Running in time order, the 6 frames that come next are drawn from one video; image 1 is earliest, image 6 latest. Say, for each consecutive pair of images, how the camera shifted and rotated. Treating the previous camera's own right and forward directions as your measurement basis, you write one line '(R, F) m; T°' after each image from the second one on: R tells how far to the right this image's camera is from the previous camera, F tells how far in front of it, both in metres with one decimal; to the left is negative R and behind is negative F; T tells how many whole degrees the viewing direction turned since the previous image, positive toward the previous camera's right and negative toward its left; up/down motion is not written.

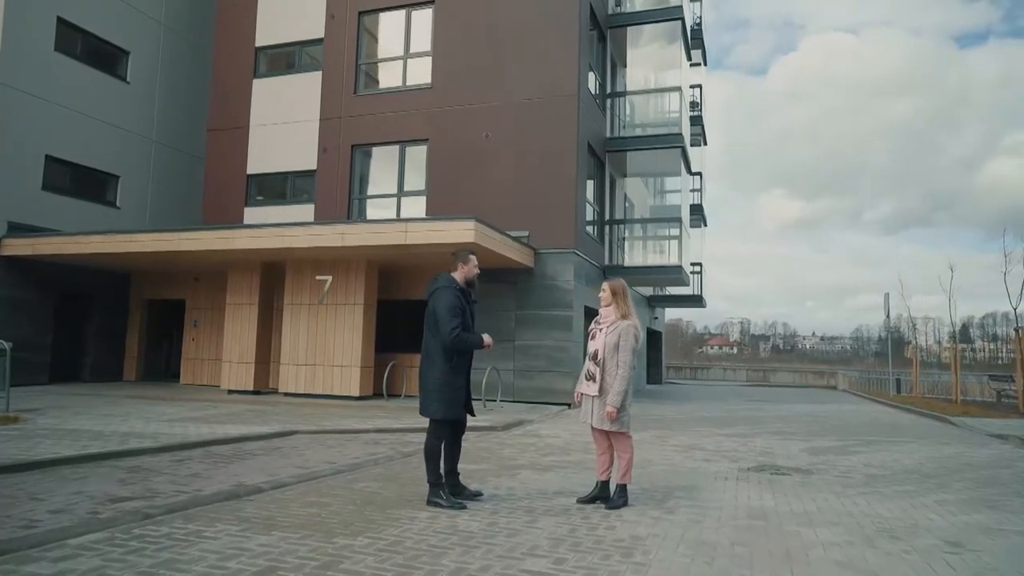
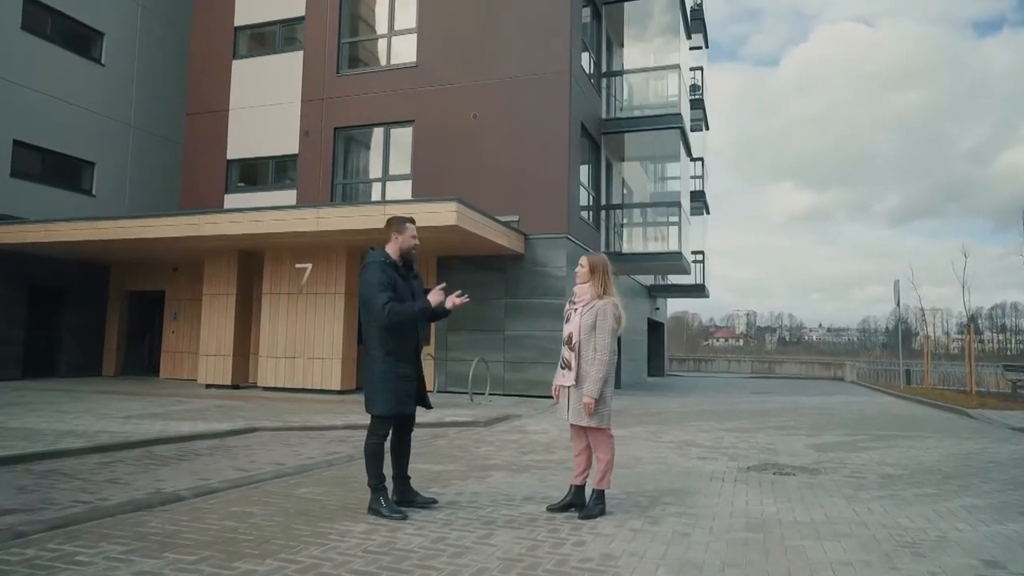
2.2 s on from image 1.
(+0.3, +0.8) m; 0°
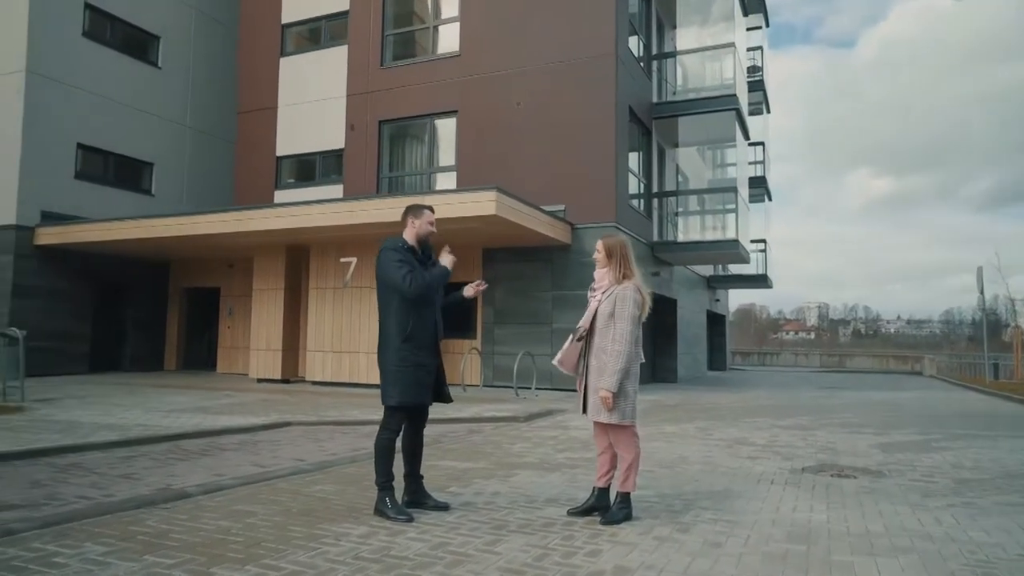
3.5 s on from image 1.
(+0.3, +0.4) m; -5°
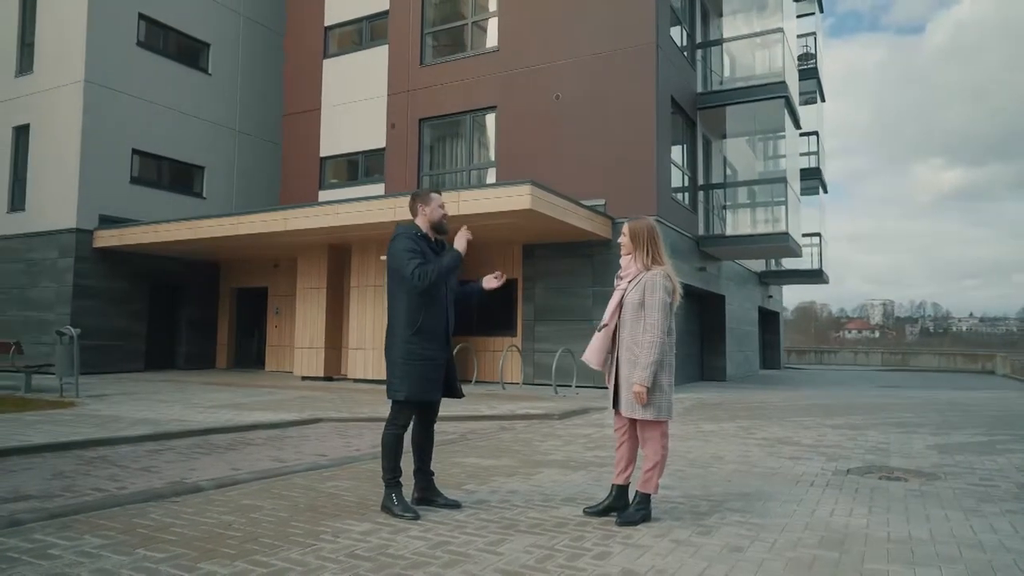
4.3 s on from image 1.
(+0.3, +0.2) m; -4°
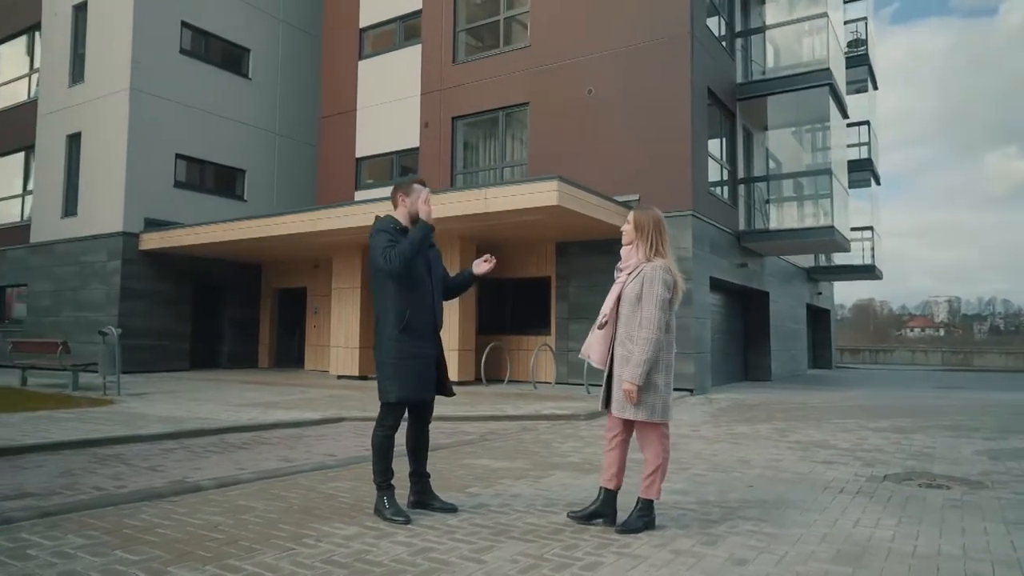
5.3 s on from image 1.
(+0.3, +0.2) m; -4°
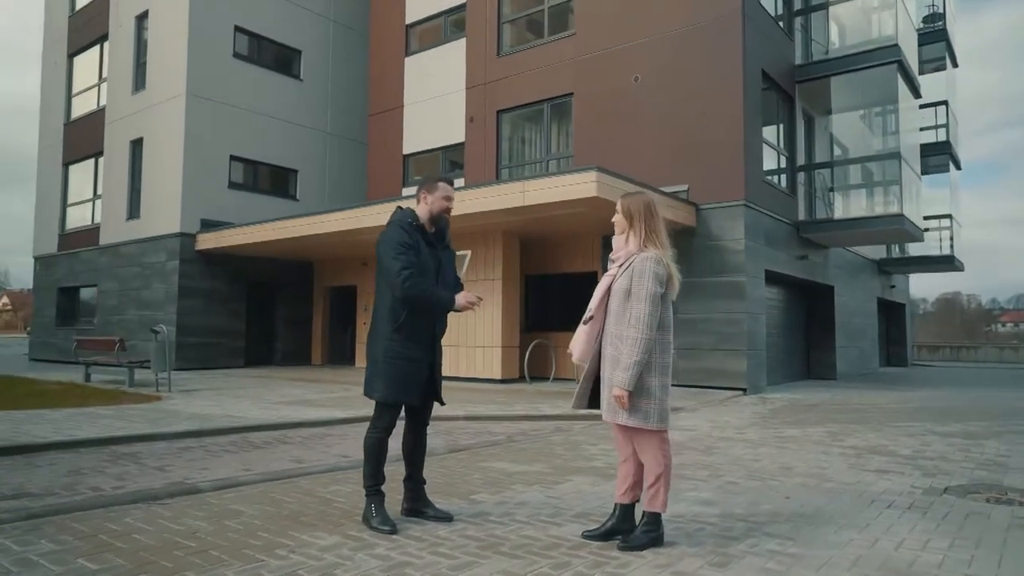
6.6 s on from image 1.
(+0.4, +0.3) m; -5°
